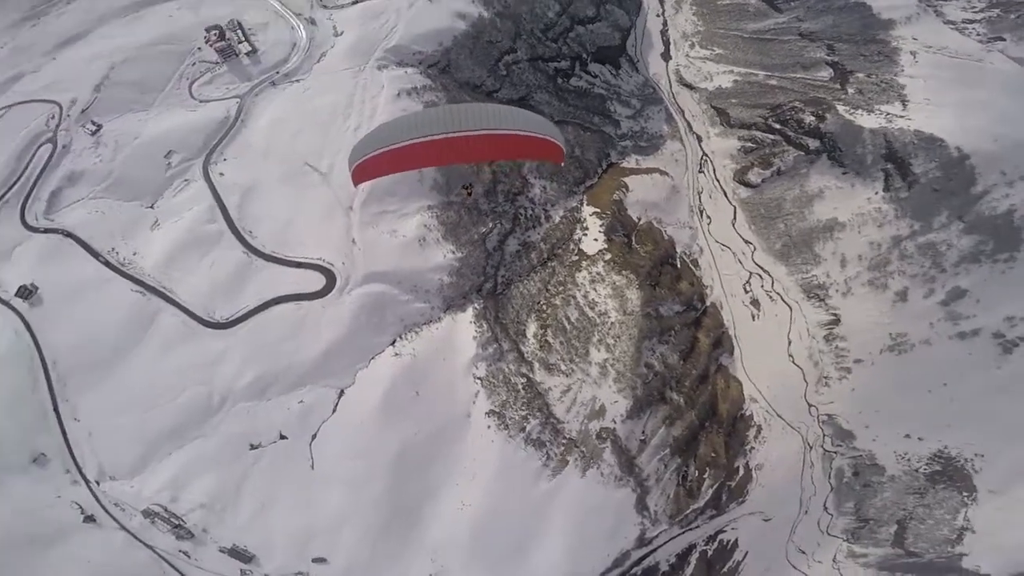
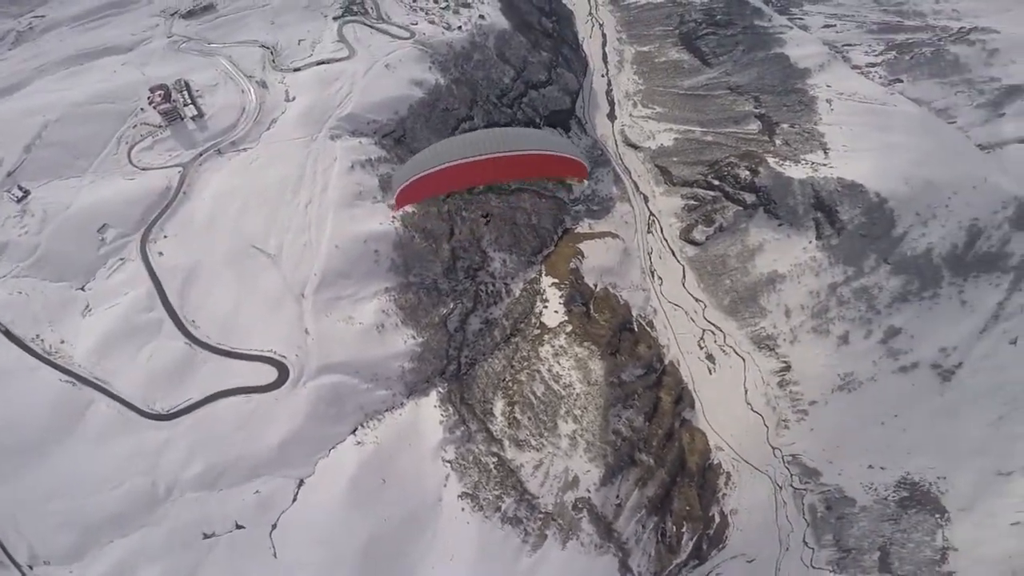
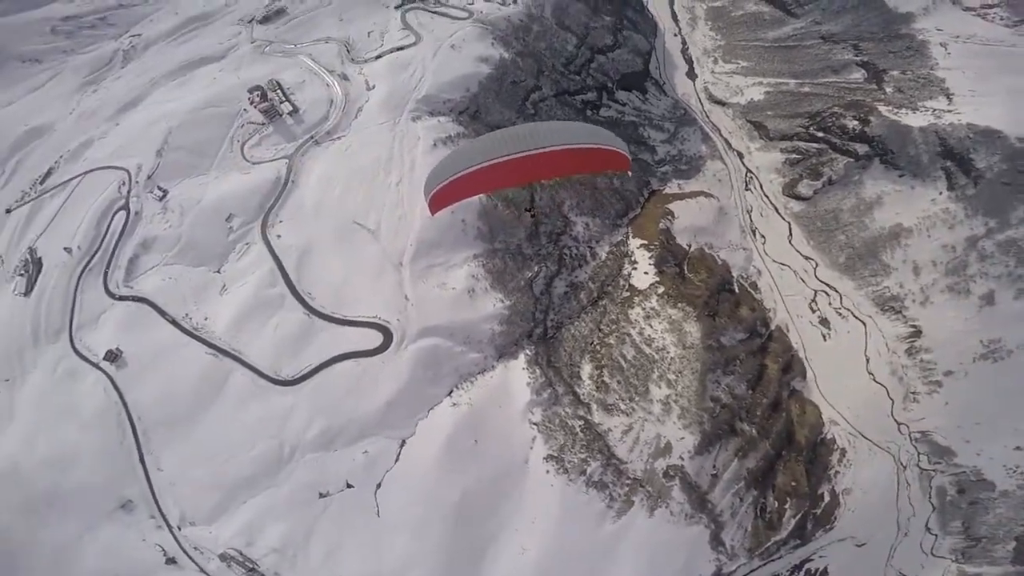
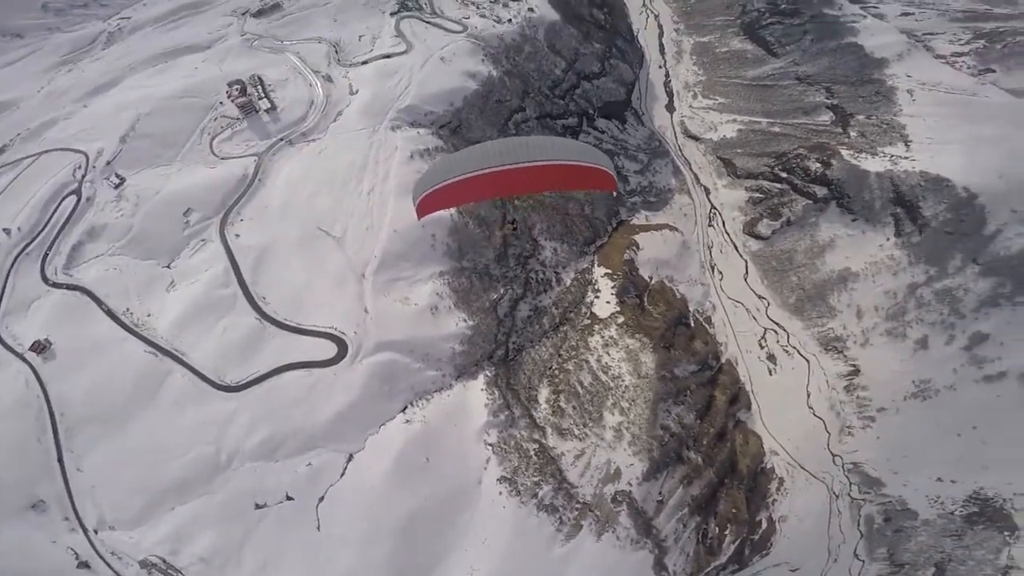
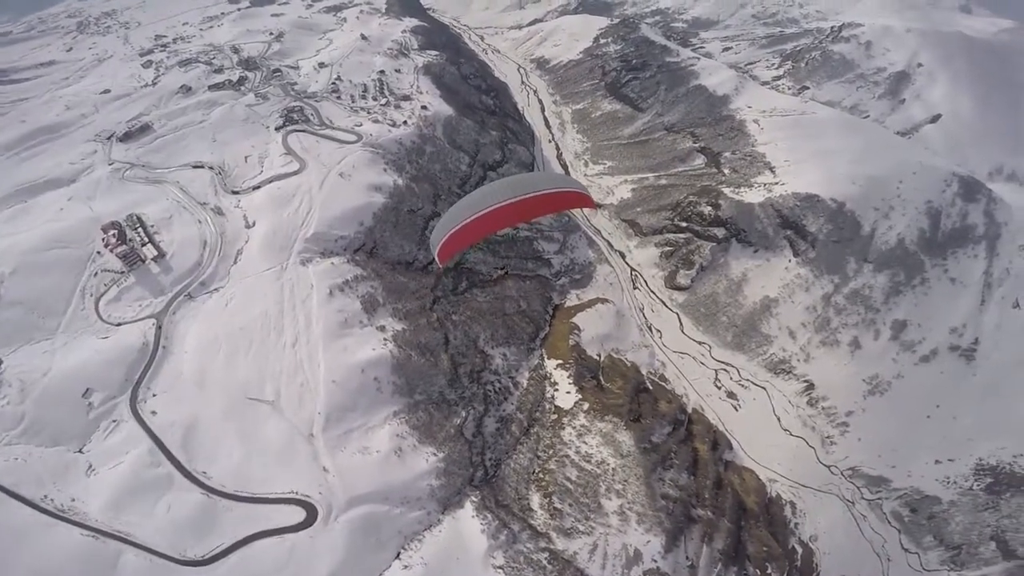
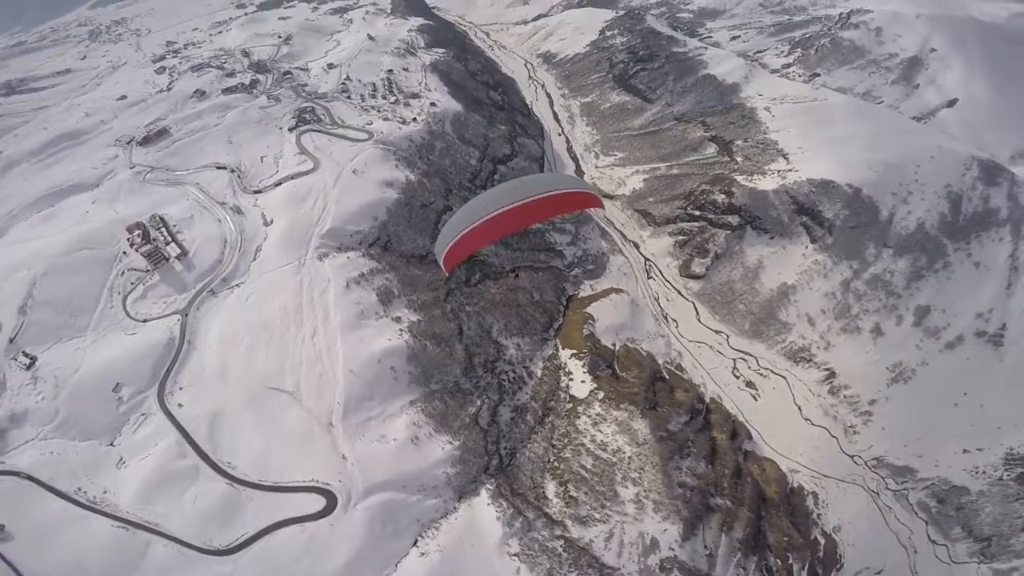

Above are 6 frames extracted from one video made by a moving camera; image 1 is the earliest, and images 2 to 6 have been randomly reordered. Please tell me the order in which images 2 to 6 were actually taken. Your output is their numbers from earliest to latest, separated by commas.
3, 4, 2, 6, 5
